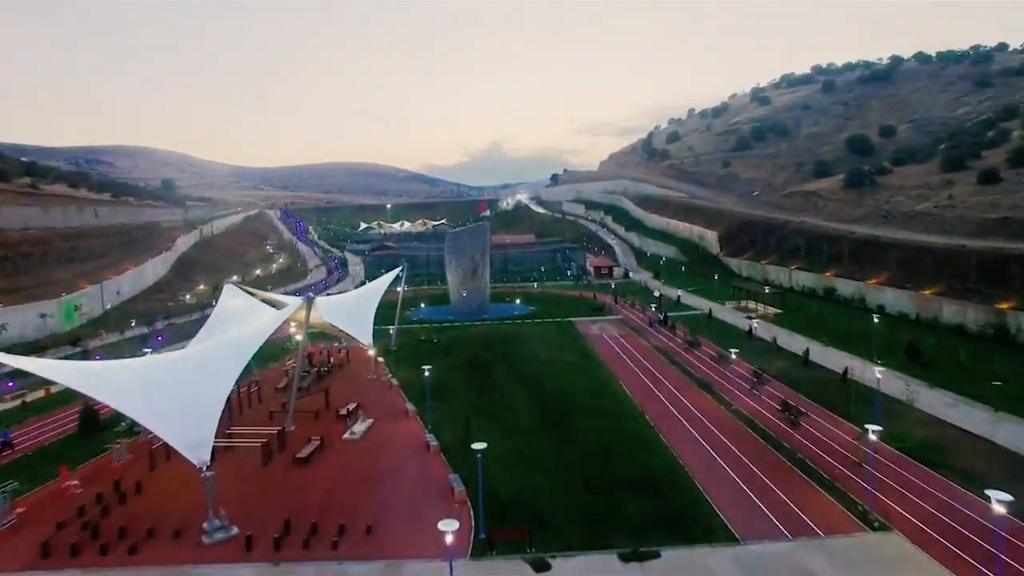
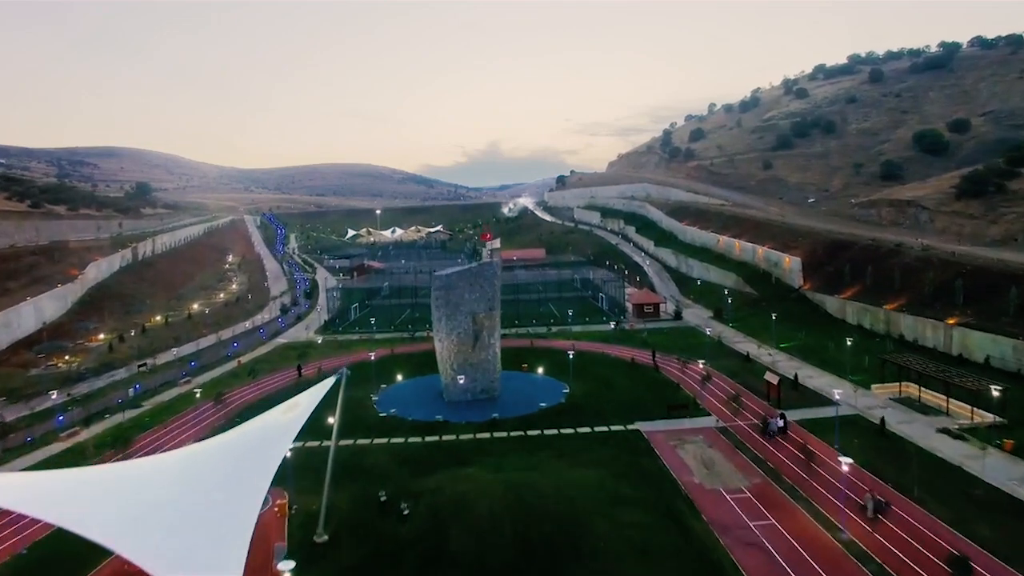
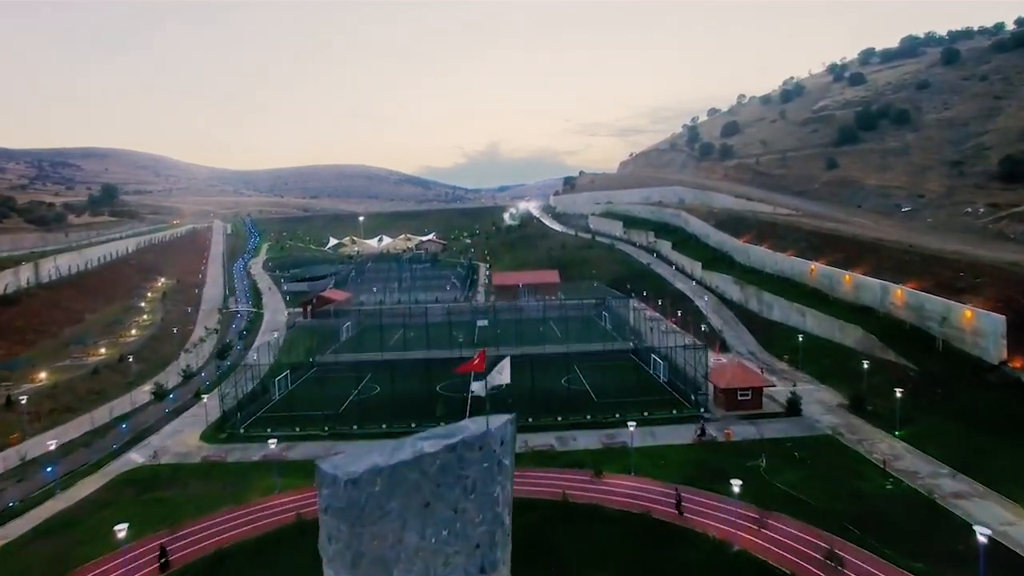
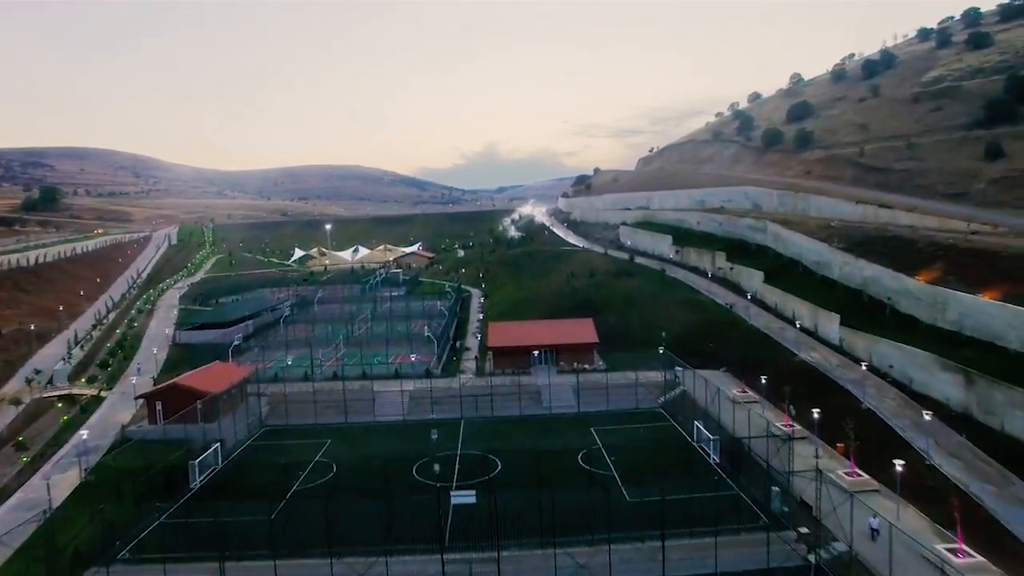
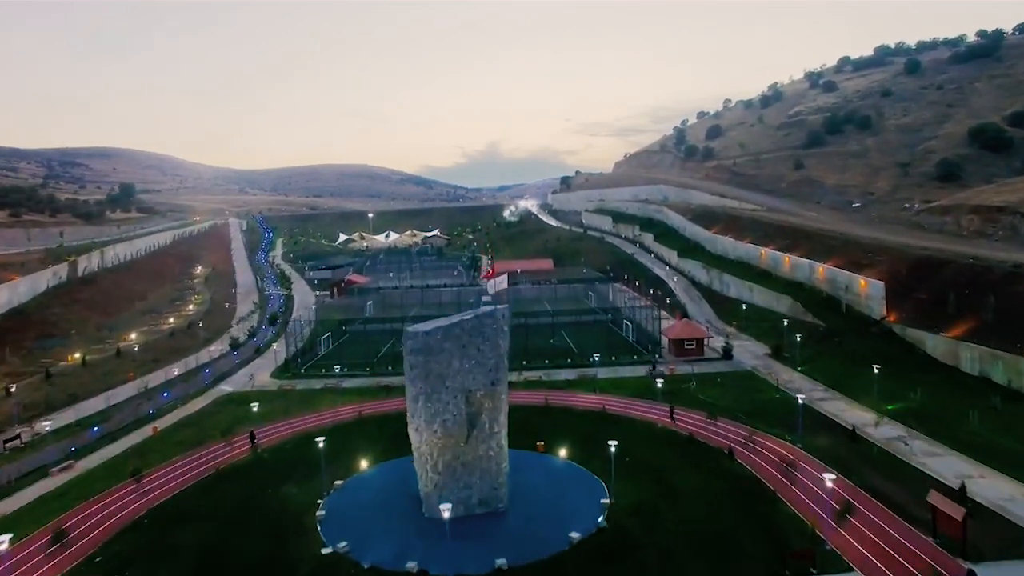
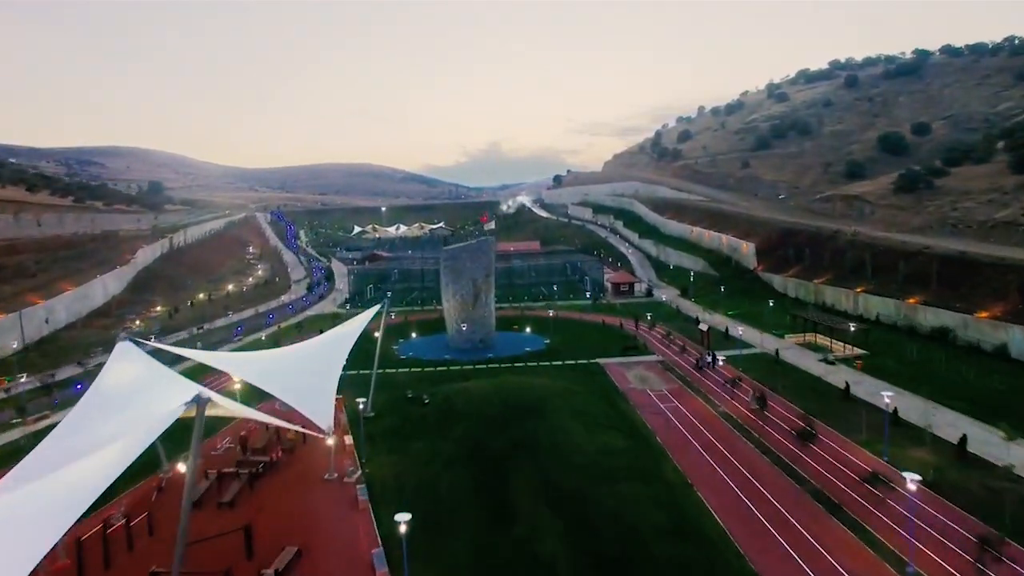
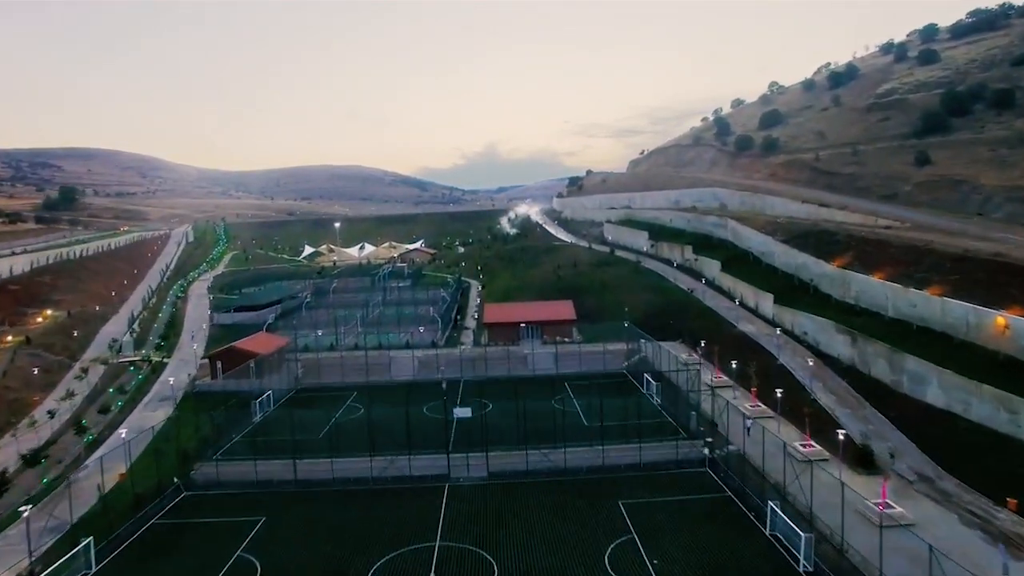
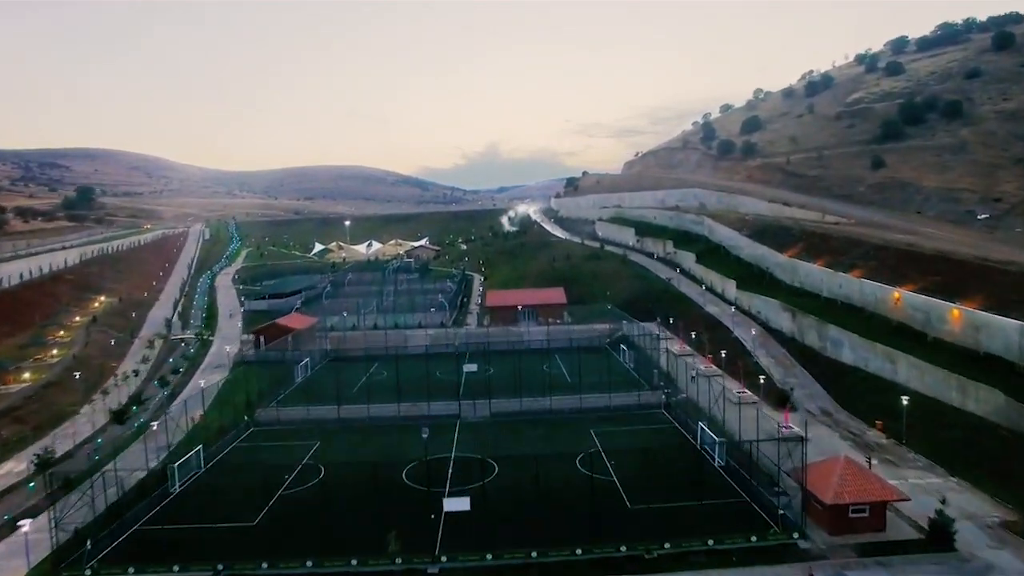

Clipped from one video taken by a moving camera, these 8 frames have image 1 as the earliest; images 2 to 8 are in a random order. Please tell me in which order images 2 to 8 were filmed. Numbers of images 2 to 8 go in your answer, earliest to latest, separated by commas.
6, 2, 5, 3, 8, 7, 4
